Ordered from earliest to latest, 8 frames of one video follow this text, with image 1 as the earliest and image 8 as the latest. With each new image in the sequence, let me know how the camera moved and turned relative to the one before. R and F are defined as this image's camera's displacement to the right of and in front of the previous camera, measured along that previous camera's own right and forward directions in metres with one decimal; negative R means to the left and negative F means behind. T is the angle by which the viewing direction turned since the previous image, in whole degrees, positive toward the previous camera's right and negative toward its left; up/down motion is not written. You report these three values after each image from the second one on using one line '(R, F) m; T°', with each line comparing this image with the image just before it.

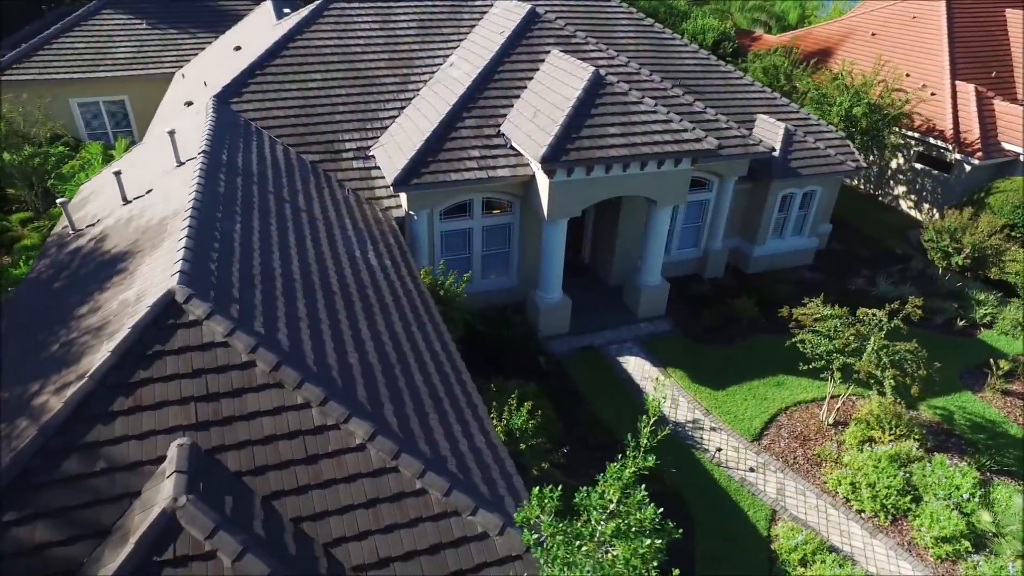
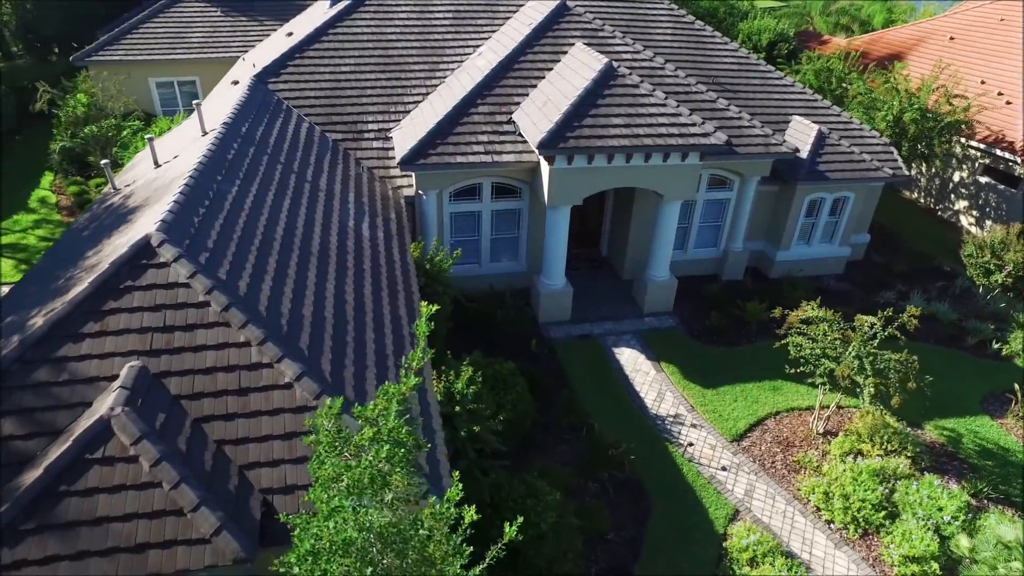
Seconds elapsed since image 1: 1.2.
(+2.1, -0.3) m; -7°
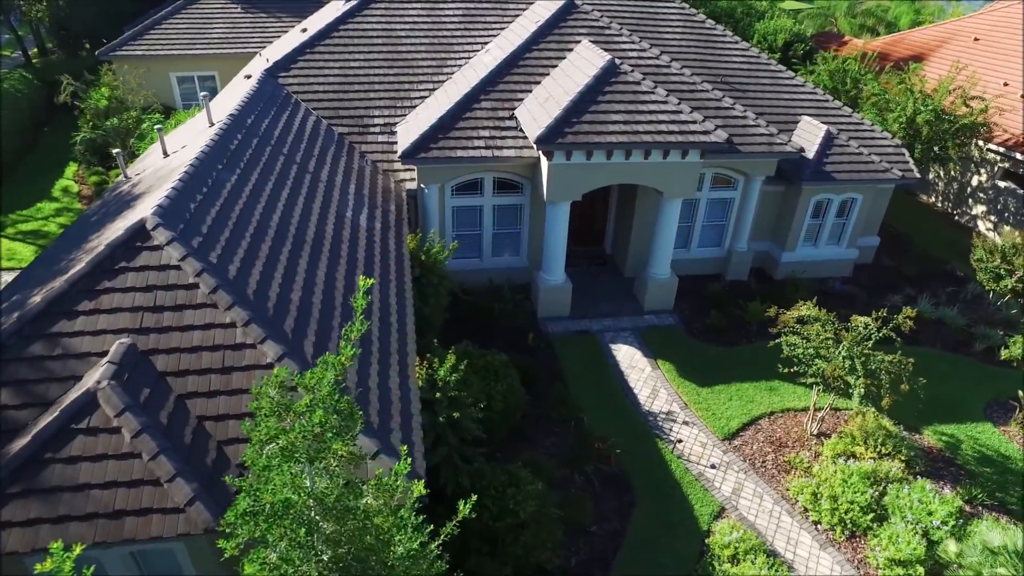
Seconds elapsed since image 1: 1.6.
(+0.7, -0.1) m; -2°
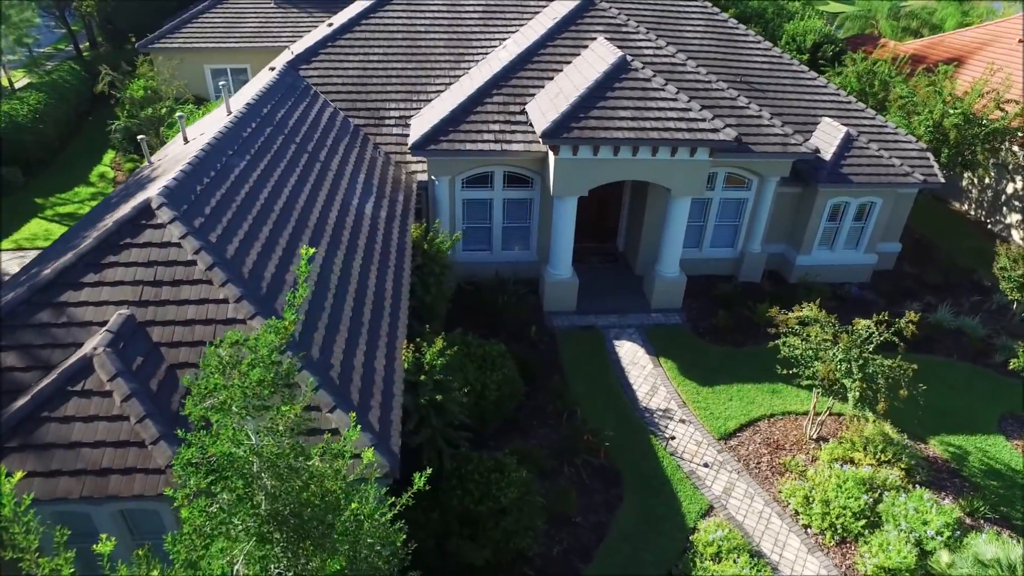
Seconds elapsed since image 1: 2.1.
(+0.8, -0.1) m; -3°
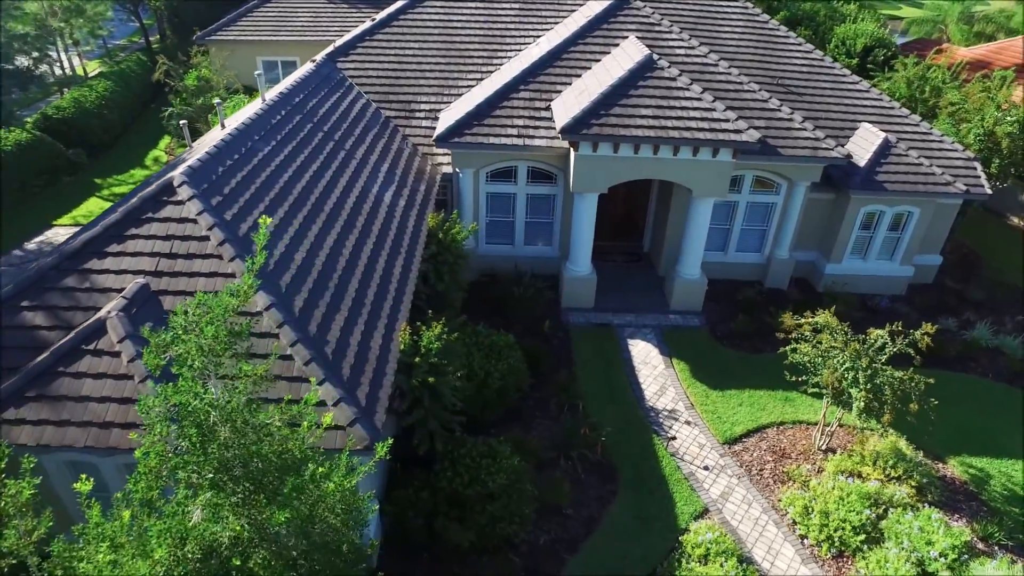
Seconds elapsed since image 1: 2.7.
(+0.9, -0.2) m; -5°
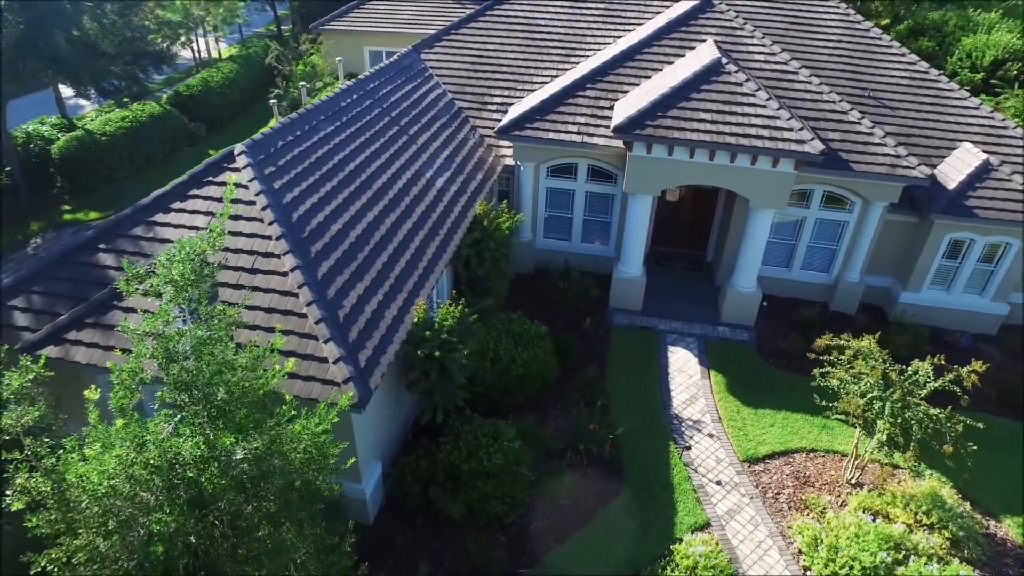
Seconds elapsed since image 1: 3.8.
(+1.7, -0.2) m; -10°
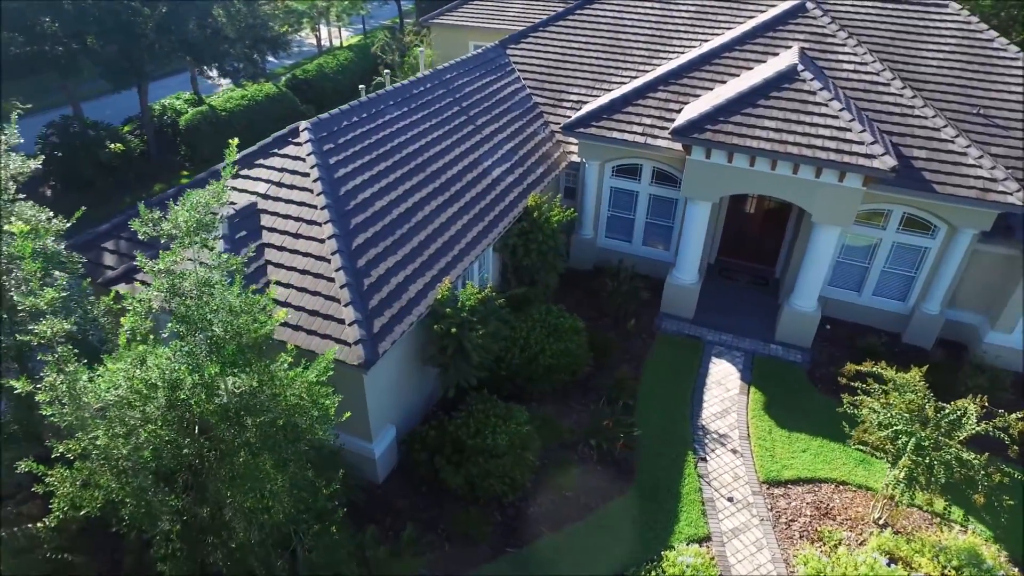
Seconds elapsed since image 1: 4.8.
(+1.7, -0.2) m; -10°
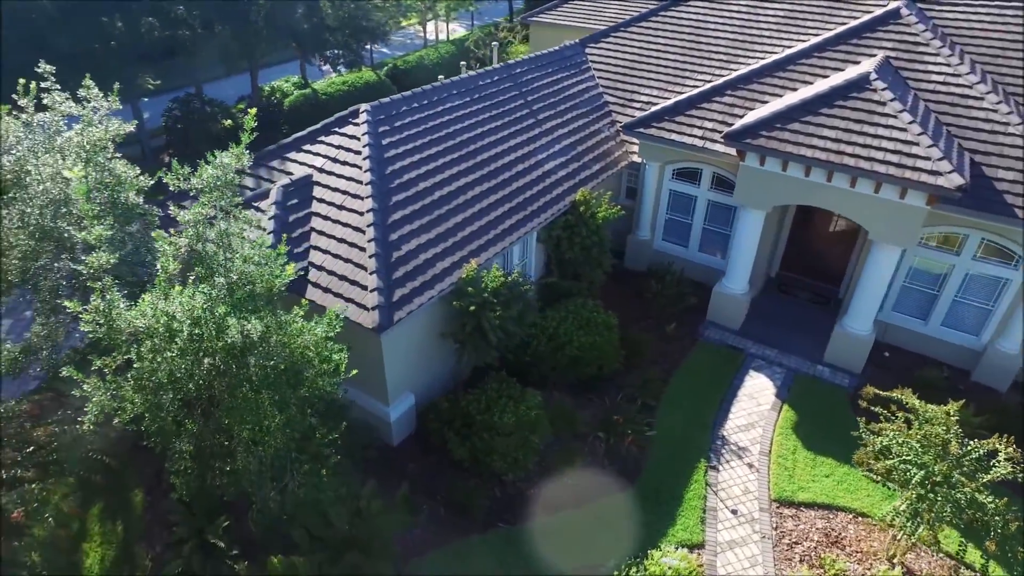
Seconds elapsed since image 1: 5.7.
(+1.6, -0.3) m; -9°
